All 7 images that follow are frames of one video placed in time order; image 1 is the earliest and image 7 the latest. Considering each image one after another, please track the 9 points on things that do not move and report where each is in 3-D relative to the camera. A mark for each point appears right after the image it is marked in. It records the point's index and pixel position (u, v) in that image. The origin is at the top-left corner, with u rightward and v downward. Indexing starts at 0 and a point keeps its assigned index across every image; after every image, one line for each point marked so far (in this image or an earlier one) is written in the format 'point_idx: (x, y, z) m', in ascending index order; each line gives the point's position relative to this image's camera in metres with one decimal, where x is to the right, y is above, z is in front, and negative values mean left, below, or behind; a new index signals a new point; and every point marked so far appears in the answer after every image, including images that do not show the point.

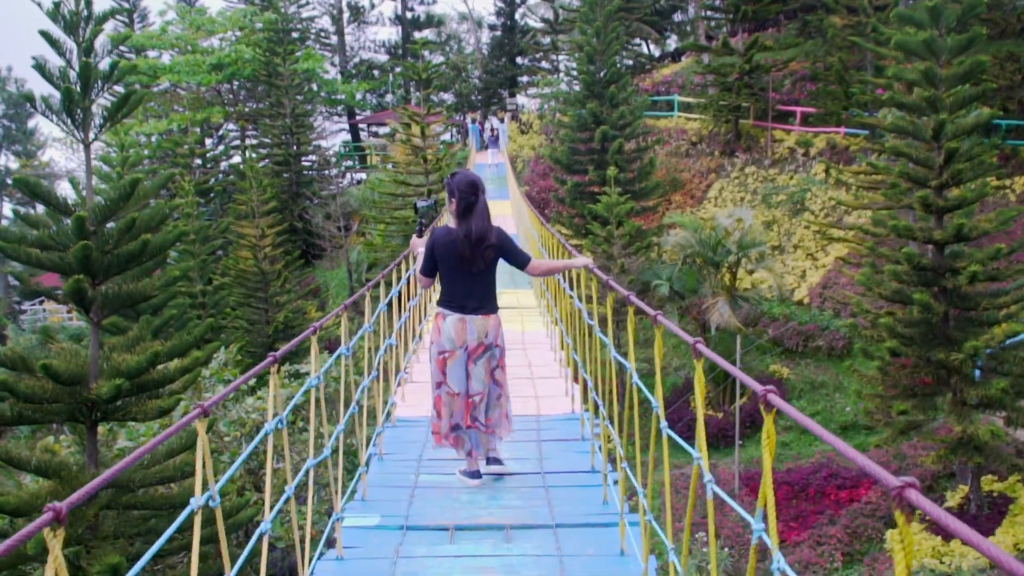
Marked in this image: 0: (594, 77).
0: (+1.4, +3.7, +15.2) m
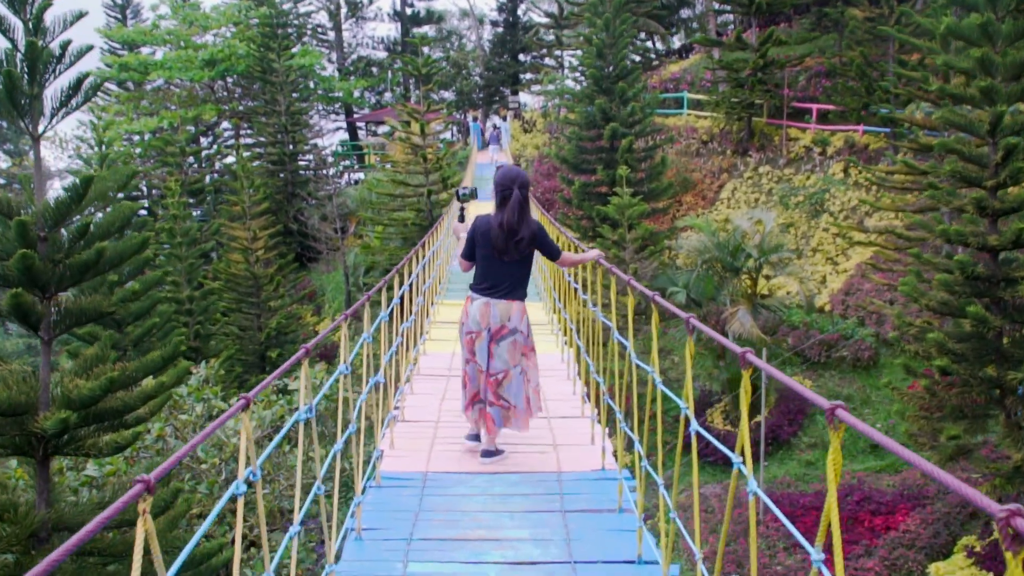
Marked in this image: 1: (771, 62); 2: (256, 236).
0: (+1.5, +3.6, +14.5) m
1: (+4.8, +4.2, +16.1) m
2: (-4.7, +1.0, +15.8) m
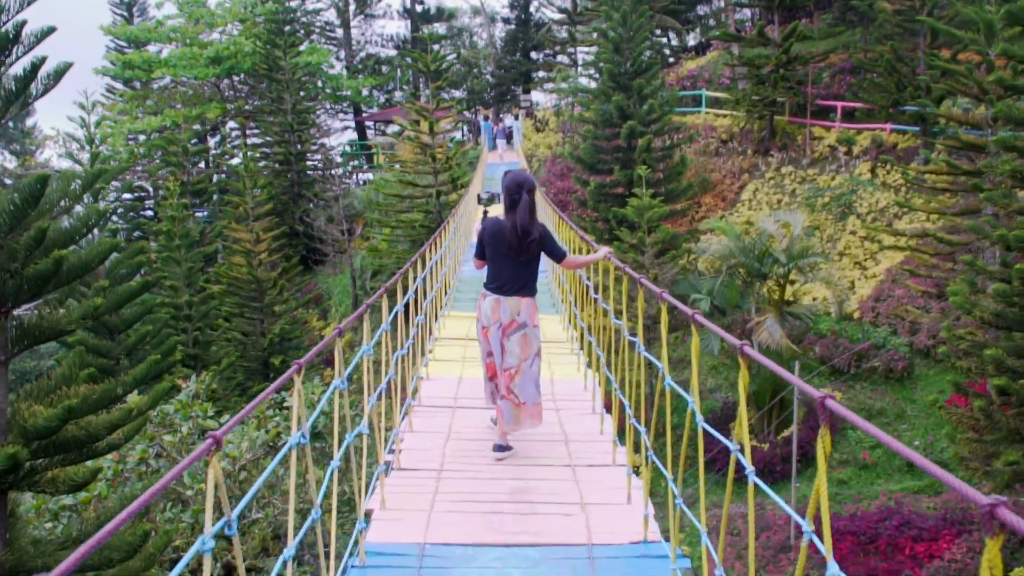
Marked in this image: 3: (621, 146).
0: (+1.7, +3.6, +13.9) m
1: (+5.0, +4.1, +15.4) m
2: (-4.5, +0.9, +15.2) m
3: (+1.7, +2.3, +13.7) m
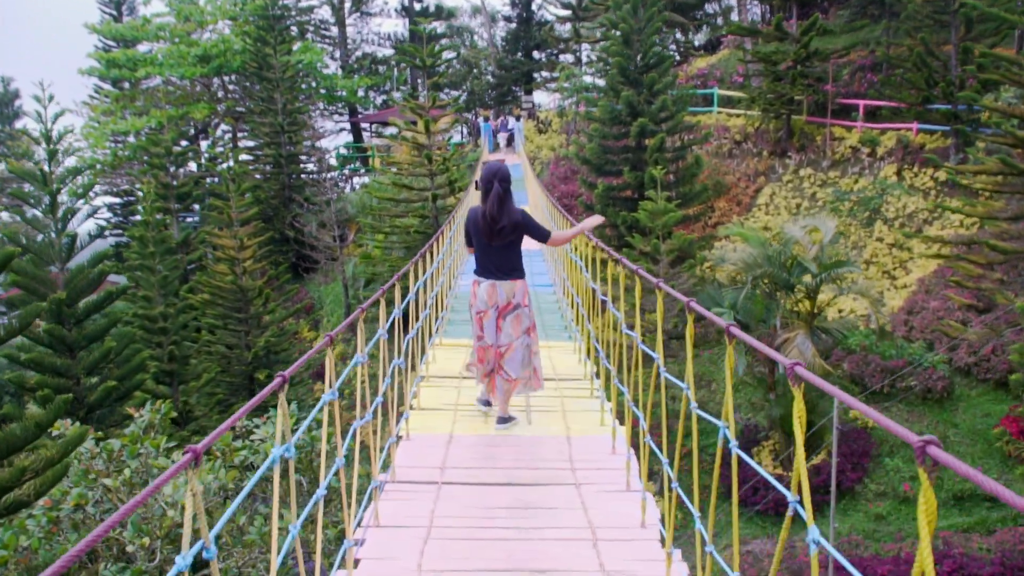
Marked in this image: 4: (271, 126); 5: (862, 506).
0: (+1.7, +3.4, +12.9) m
1: (+5.1, +3.9, +14.5) m
2: (-4.4, +0.7, +14.3) m
3: (+1.8, +2.1, +12.8) m
4: (-5.4, +3.6, +19.4) m
5: (+3.6, -2.2, +8.9) m
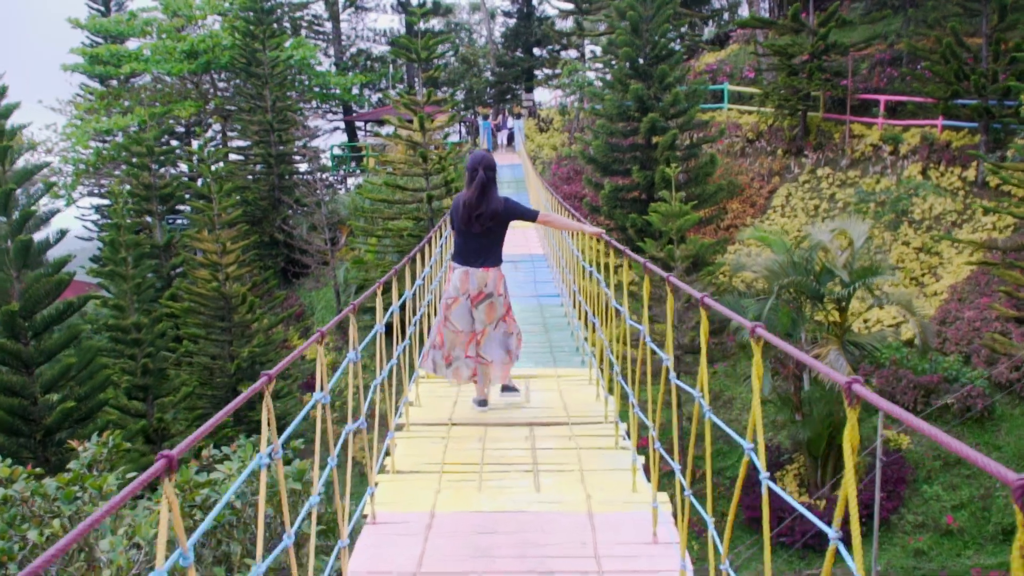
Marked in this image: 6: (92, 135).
0: (+1.7, +3.3, +12.1) m
1: (+5.1, +3.8, +13.6) m
2: (-4.4, +0.6, +13.4) m
3: (+1.8, +2.0, +11.9) m
4: (-5.4, +3.5, +18.5) m
5: (+3.6, -2.3, +8.0) m
6: (-9.2, +3.3, +19.0) m
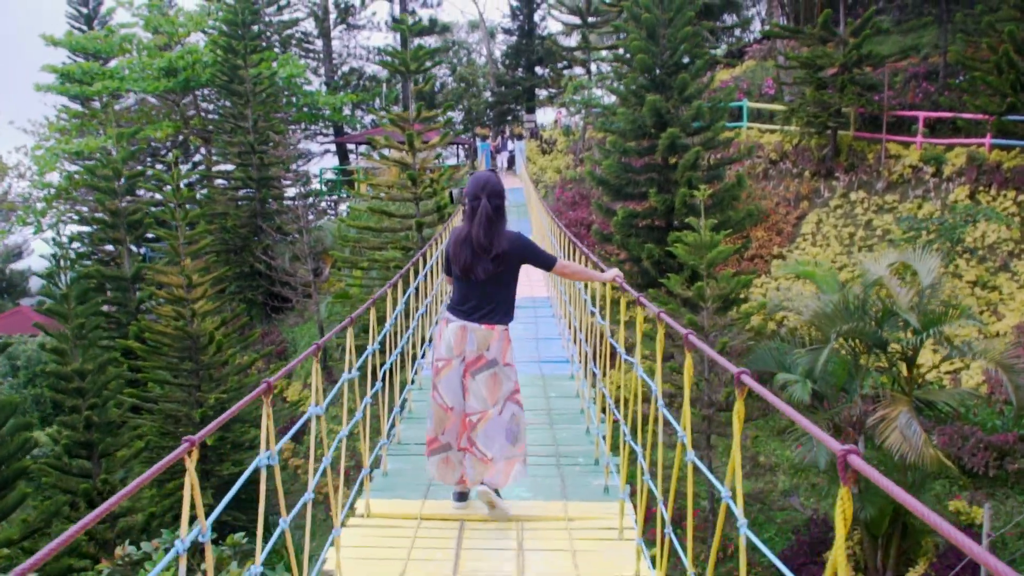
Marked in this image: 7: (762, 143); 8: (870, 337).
0: (+1.7, +2.8, +10.8) m
1: (+5.1, +3.3, +12.3) m
2: (-4.4, +0.1, +12.0) m
3: (+1.8, +1.5, +10.5) m
4: (-5.4, +2.8, +17.2) m
5: (+3.6, -2.7, +6.5) m
6: (-9.2, +2.7, +17.7) m
7: (+4.2, +2.4, +14.5) m
8: (+2.8, -0.4, +6.8) m
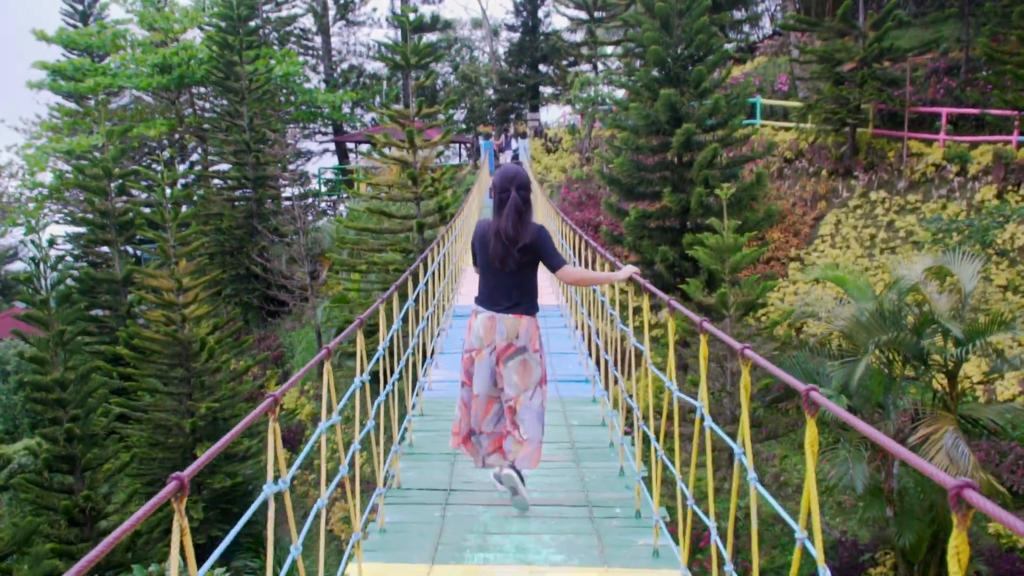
0: (+1.8, +2.8, +10.2) m
1: (+5.1, +3.2, +11.8) m
2: (-4.4, 0.0, +11.5) m
3: (+1.8, +1.5, +10.0) m
4: (-5.3, +2.8, +16.7) m
5: (+3.6, -2.7, +6.0) m
6: (-9.1, +2.6, +17.2) m
7: (+4.3, +2.4, +14.0) m
8: (+2.9, -0.4, +6.3) m
